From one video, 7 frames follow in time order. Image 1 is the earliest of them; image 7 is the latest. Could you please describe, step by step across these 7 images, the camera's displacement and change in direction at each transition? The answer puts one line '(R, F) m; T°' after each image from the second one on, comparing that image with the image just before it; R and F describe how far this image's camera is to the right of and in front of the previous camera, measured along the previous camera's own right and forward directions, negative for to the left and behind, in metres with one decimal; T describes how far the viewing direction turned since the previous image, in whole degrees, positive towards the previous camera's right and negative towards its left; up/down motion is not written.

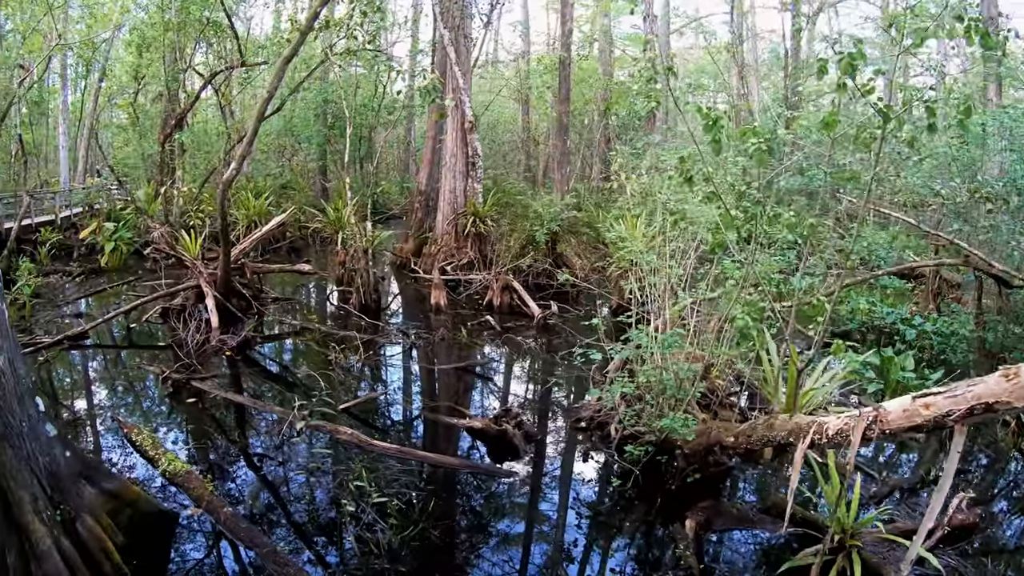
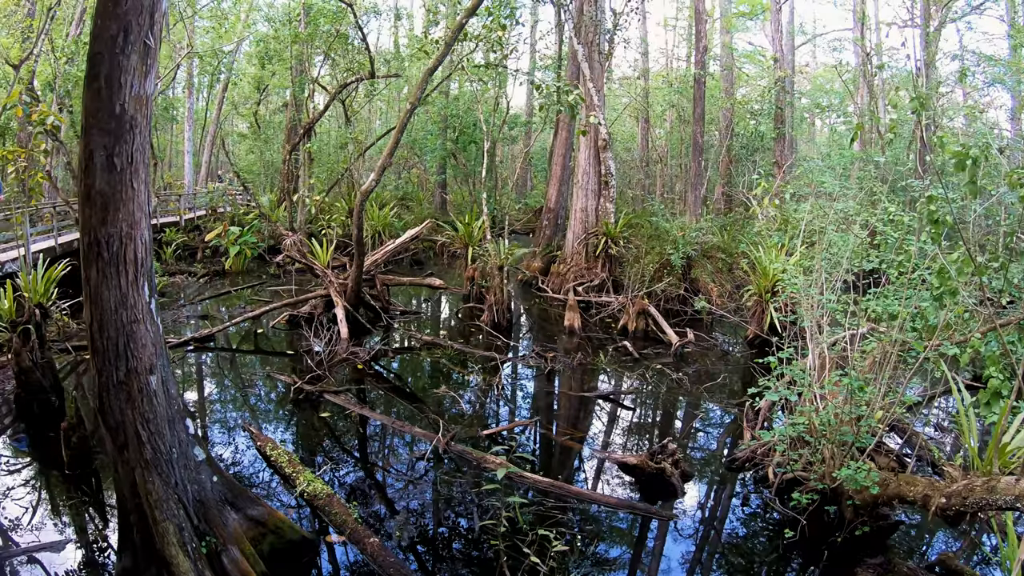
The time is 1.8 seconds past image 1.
(-0.9, +0.2) m; -5°
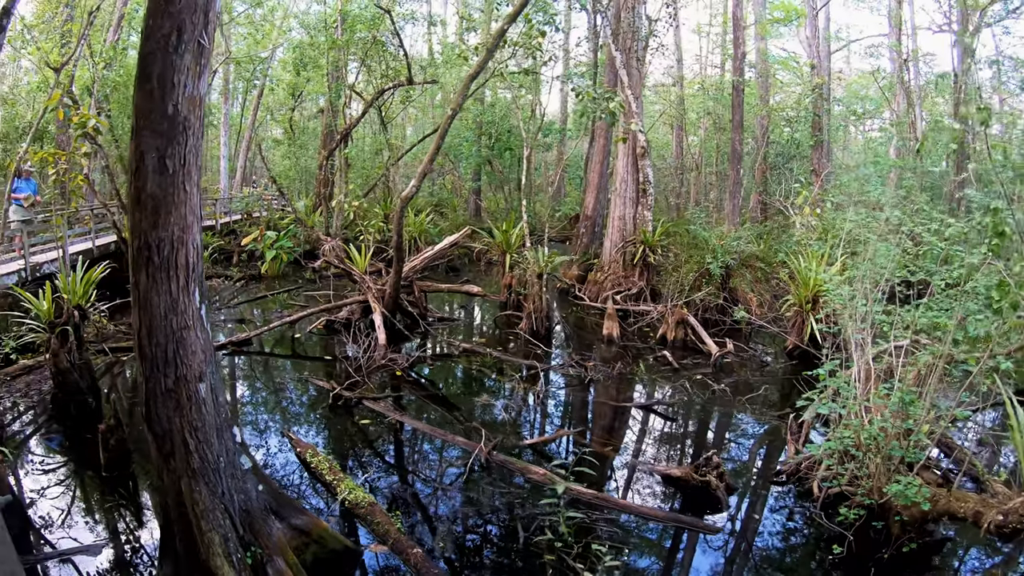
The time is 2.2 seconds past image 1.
(-0.2, 0.0) m; -2°
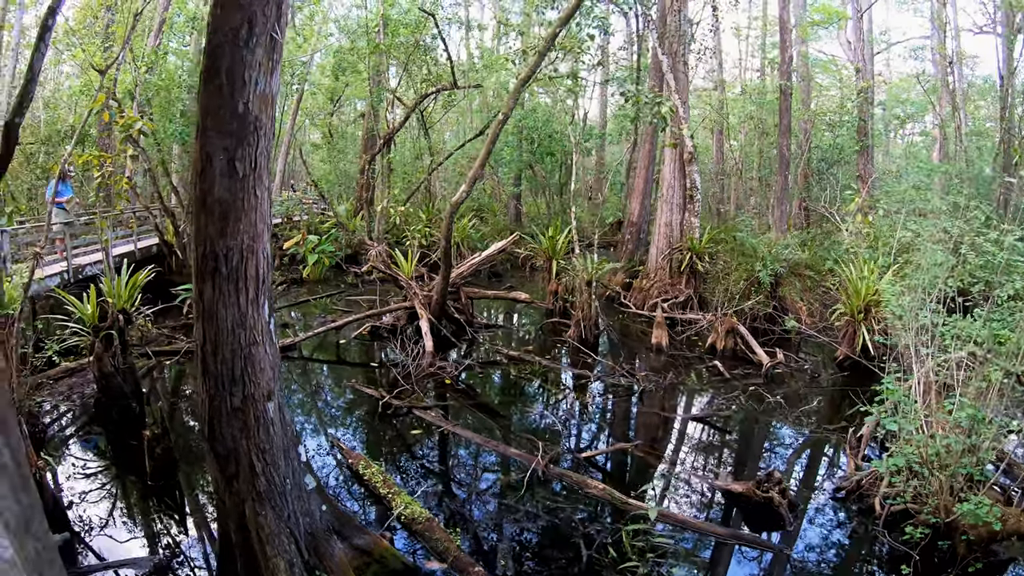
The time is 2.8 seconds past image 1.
(-0.3, 0.0) m; -2°
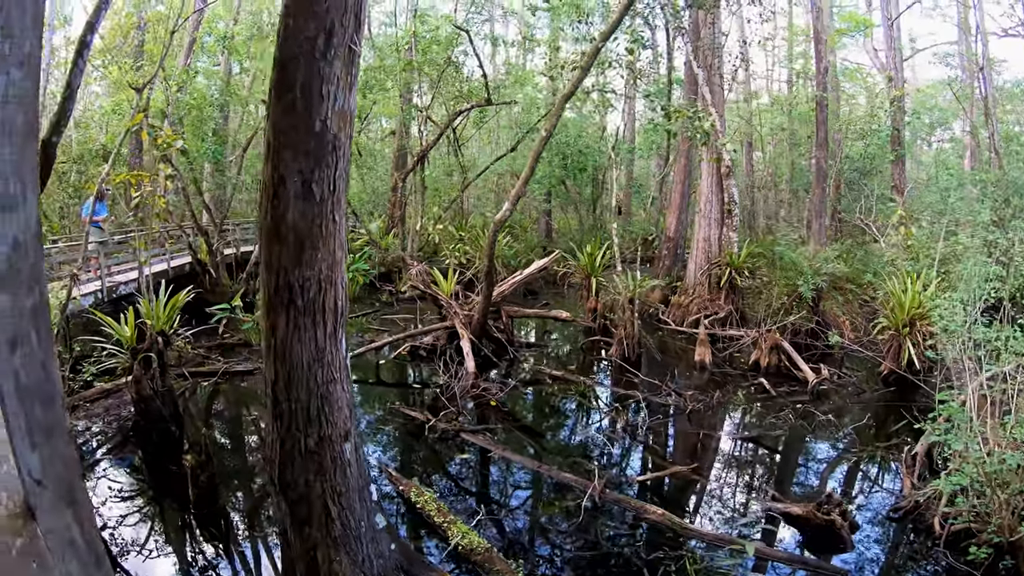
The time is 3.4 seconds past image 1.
(-0.3, 0.0) m; -1°
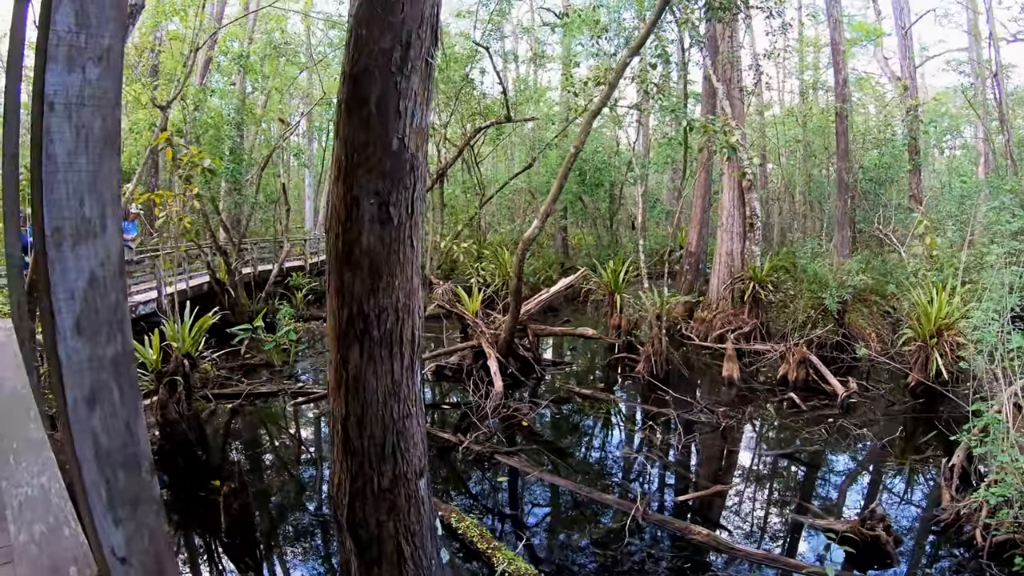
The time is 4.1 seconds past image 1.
(-0.2, 0.0) m; 0°
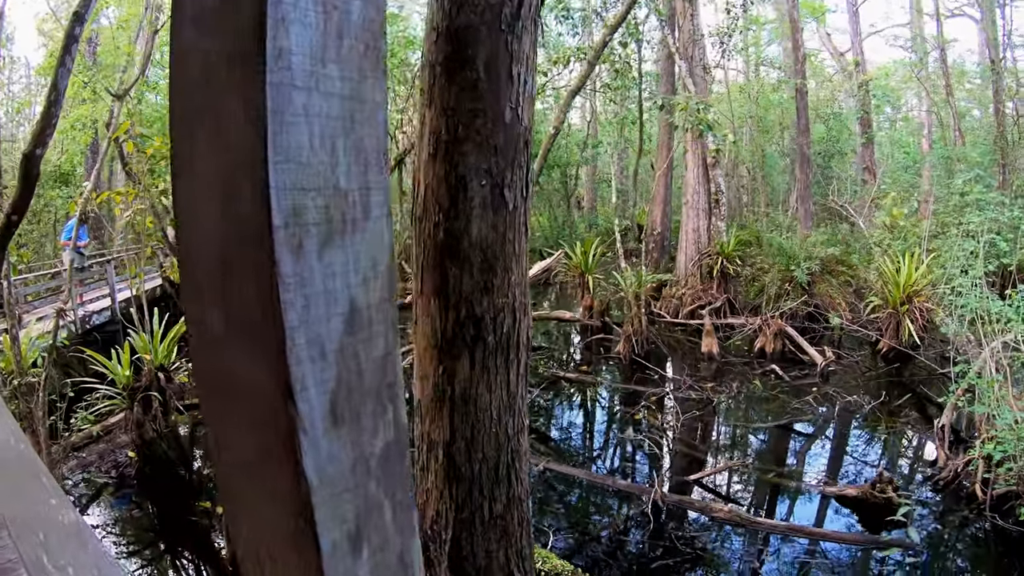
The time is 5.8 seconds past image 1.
(-0.3, +0.1) m; +5°
